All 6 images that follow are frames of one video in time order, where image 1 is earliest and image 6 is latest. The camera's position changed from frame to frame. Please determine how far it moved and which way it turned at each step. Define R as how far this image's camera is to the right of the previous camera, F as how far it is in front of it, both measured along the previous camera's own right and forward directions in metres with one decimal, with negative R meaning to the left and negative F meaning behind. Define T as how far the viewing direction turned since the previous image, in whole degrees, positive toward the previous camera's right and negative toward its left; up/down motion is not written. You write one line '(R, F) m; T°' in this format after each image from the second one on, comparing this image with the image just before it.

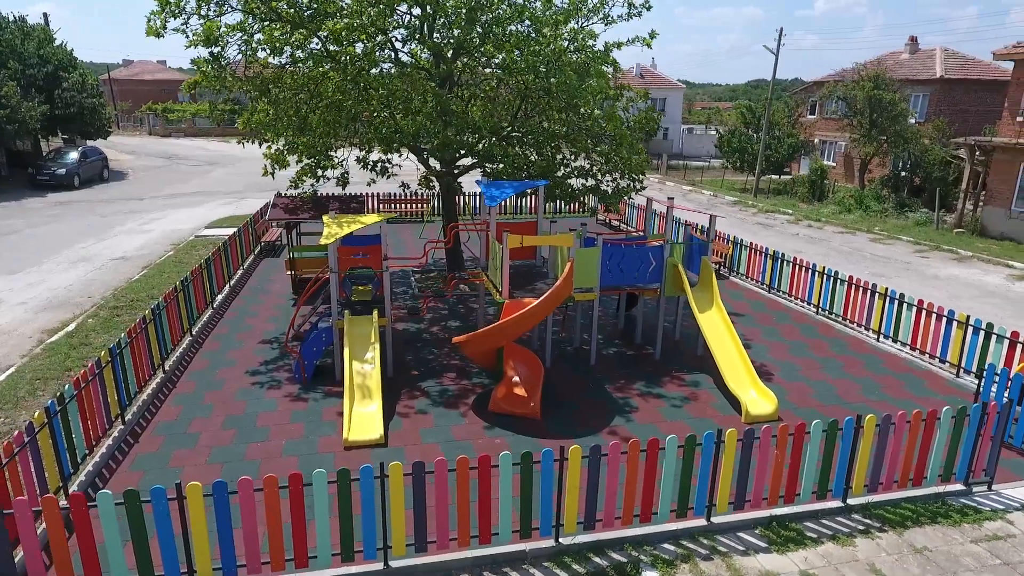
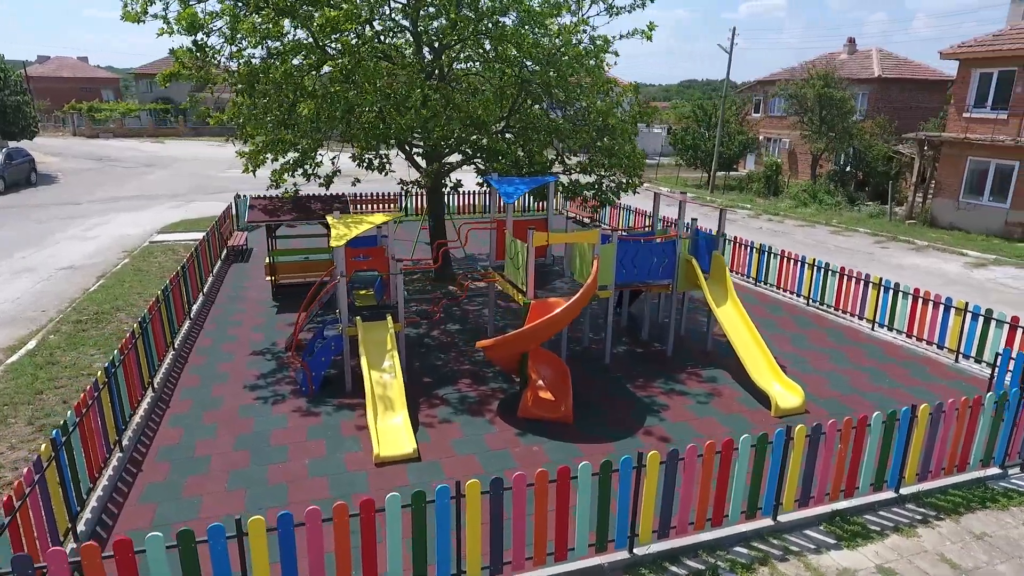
(-1.1, +0.4) m; +5°
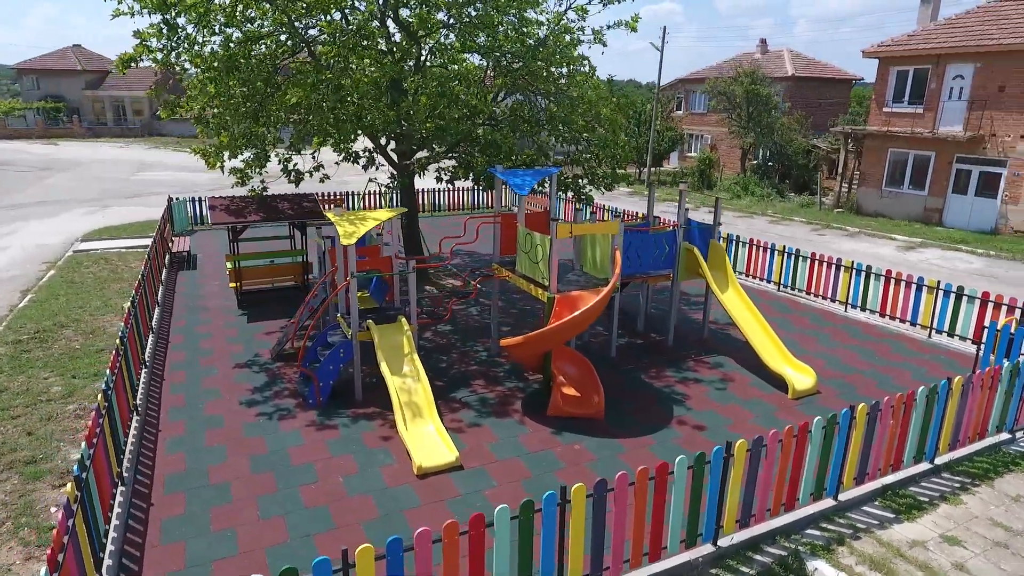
(-1.3, +0.4) m; +8°
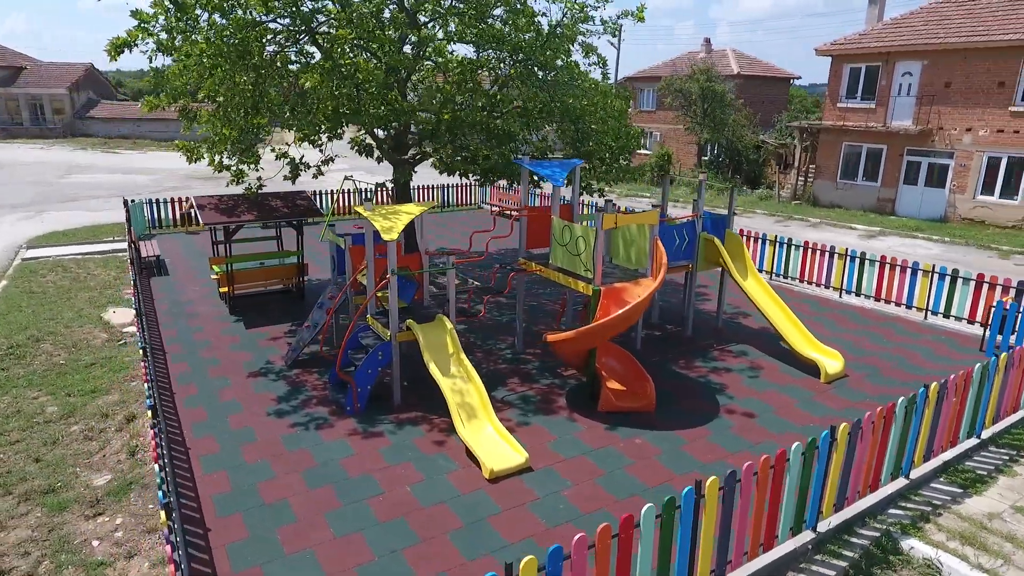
(-1.3, +0.3) m; +6°
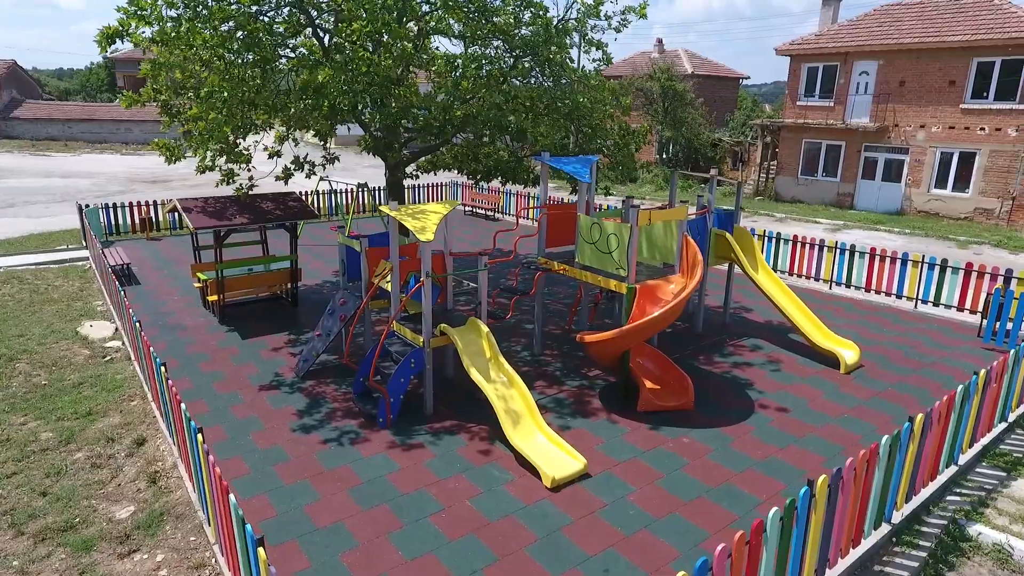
(-1.0, +0.3) m; +5°
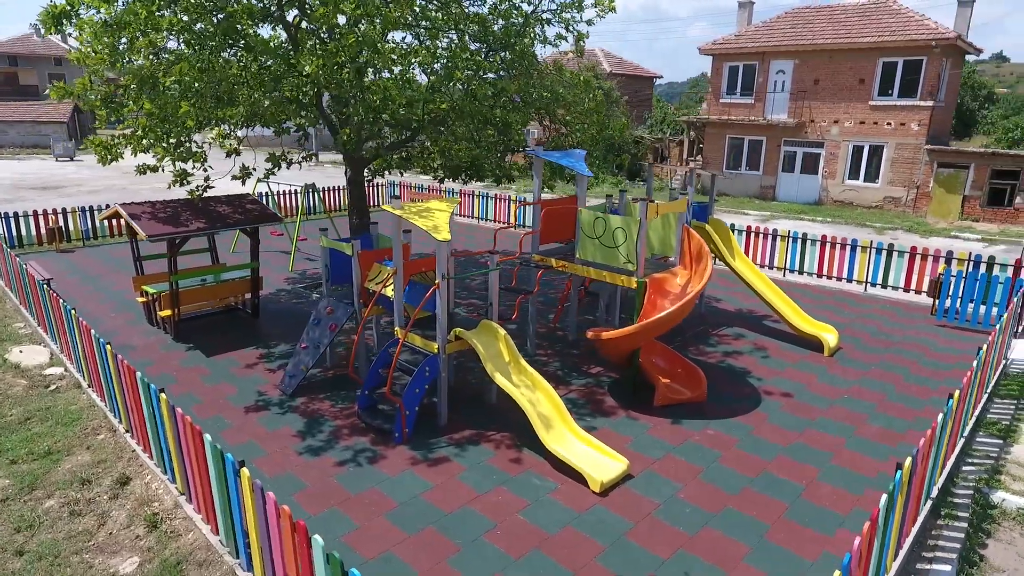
(-1.1, +0.4) m; +8°
